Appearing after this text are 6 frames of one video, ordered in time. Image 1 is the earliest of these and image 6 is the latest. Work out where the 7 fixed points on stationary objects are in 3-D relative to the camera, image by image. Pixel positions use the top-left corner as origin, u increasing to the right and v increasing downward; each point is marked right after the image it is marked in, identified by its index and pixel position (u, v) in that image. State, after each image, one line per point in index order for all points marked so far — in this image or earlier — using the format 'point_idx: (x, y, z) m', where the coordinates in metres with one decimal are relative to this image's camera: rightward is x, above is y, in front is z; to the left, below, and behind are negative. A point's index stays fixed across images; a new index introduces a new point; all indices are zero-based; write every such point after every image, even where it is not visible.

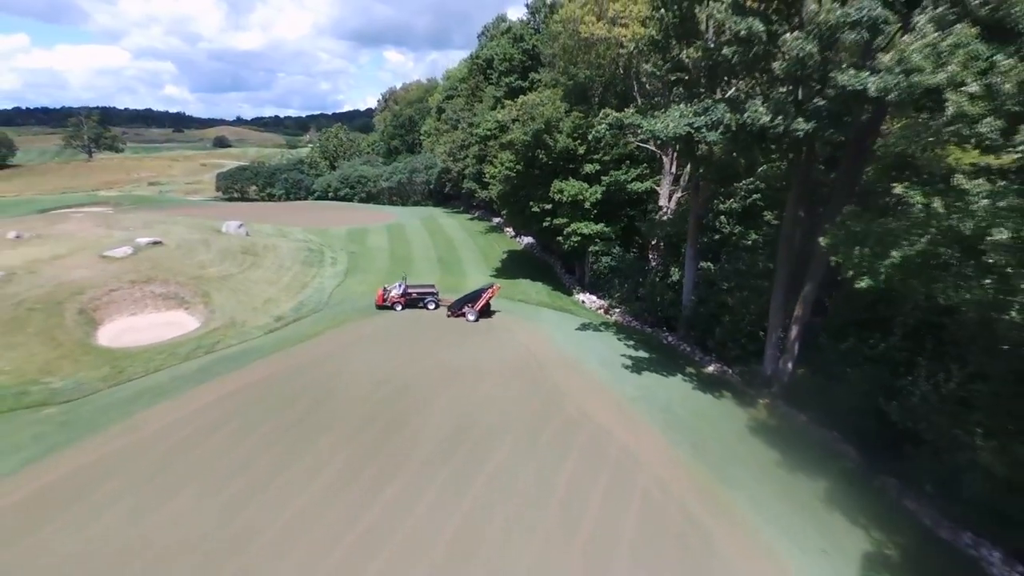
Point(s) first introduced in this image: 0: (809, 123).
0: (+6.2, +3.5, +14.0) m
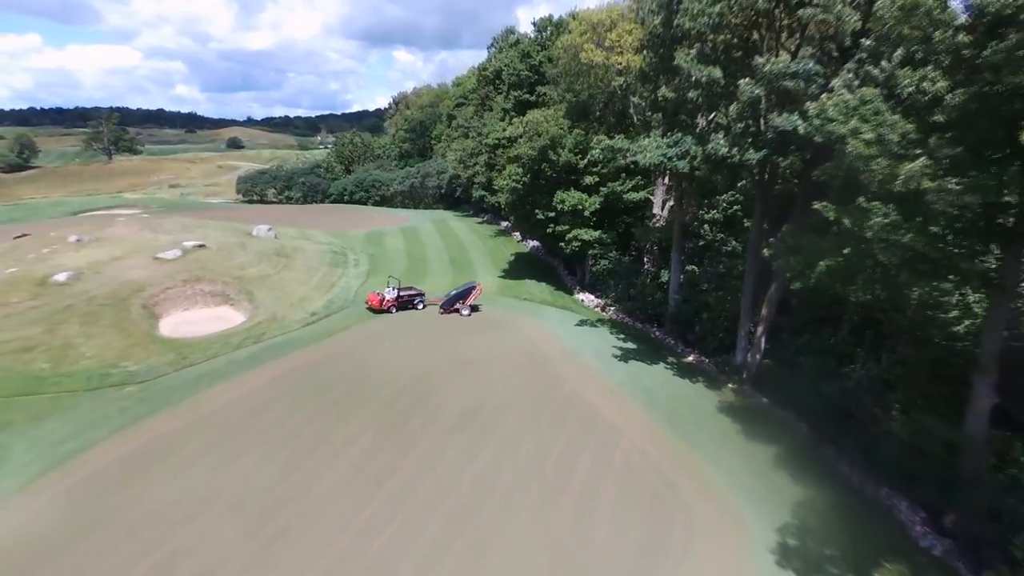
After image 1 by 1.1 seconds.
0: (+6.4, +3.4, +17.1) m
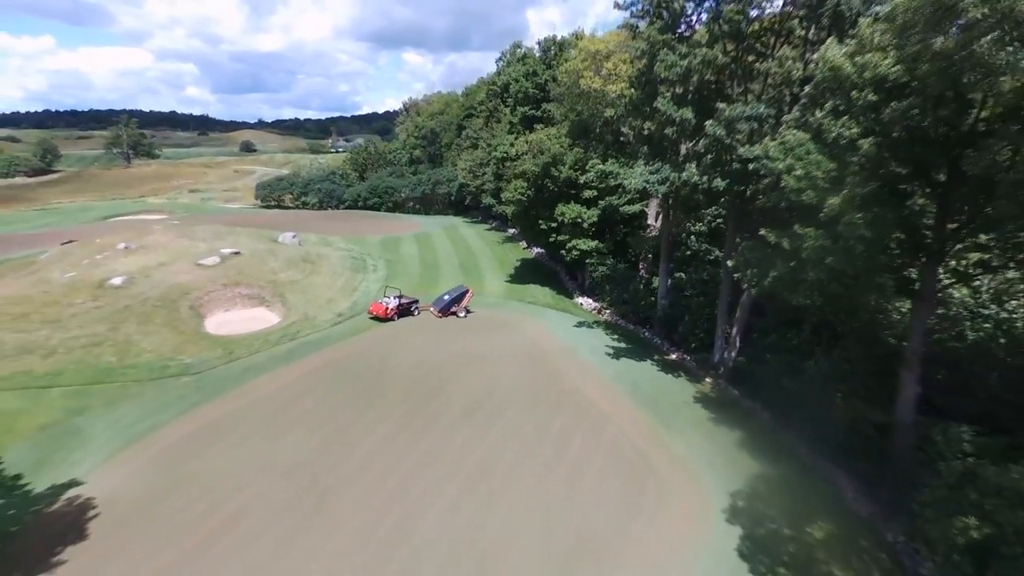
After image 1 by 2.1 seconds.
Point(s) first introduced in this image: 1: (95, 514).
0: (+6.5, +3.2, +20.2) m
1: (-10.8, -5.9, +17.0) m
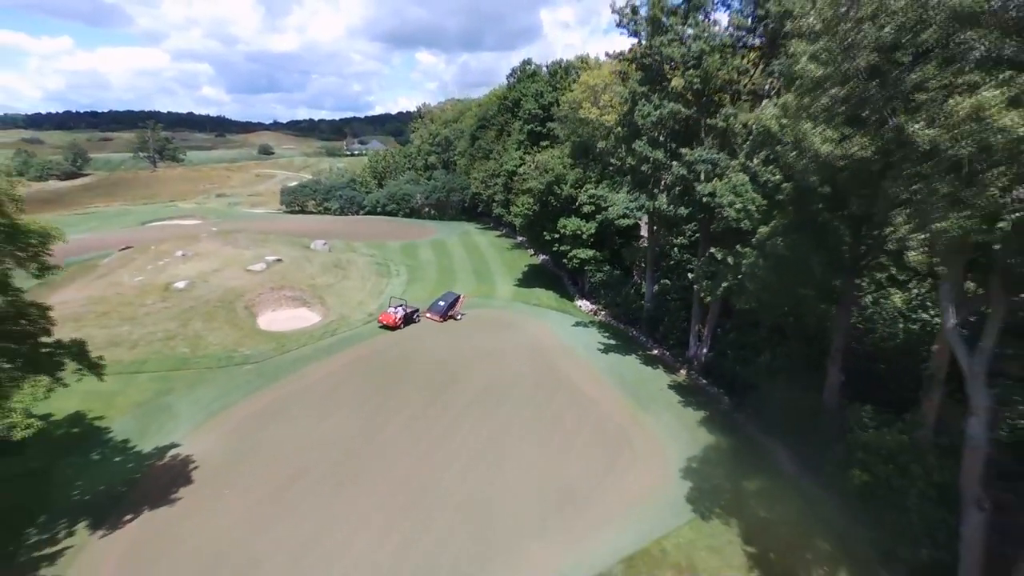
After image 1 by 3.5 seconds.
0: (+6.7, +2.9, +24.9) m
1: (-10.7, -6.1, +22.1) m
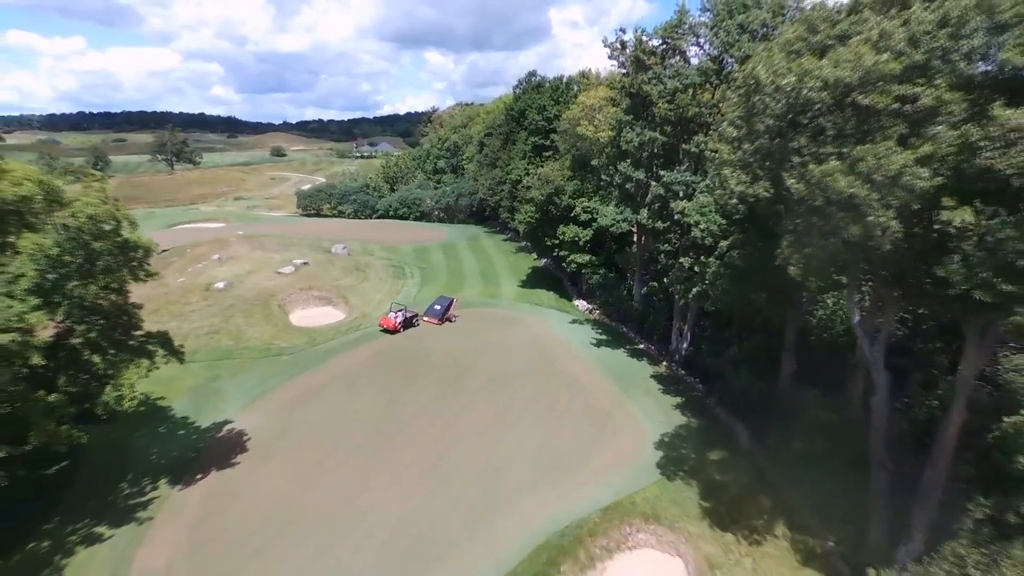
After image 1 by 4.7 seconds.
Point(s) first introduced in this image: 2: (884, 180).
0: (+6.8, +2.8, +29.0) m
1: (-10.7, -6.1, +26.3) m
2: (+7.6, +2.2, +13.2) m
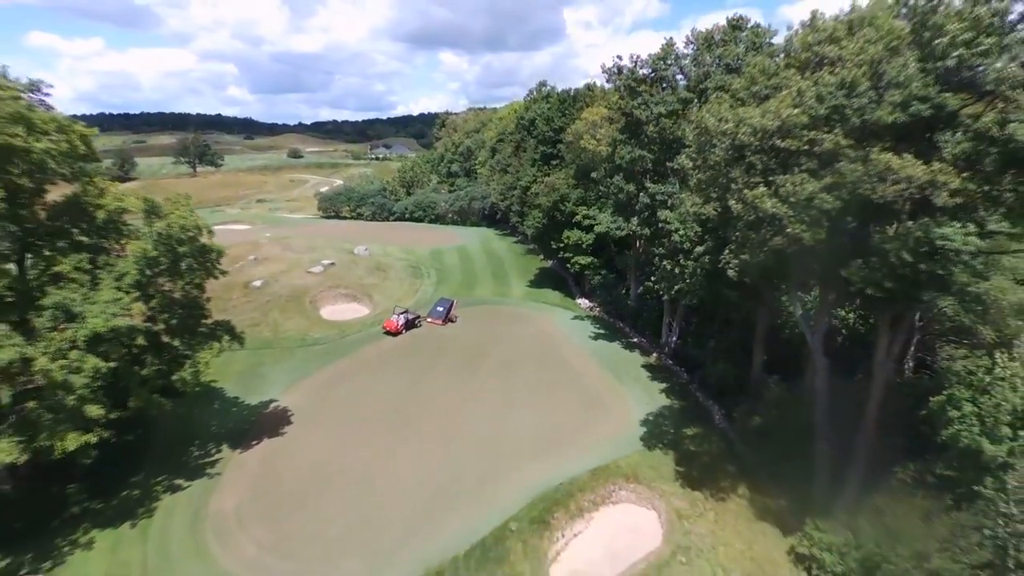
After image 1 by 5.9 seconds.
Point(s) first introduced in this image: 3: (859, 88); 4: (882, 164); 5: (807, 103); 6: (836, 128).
0: (+7.1, +2.9, +33.0) m
1: (-10.5, -6.0, +30.7) m
2: (+7.6, +2.2, +17.3) m
3: (+8.8, +5.0, +16.4) m
4: (+8.8, +2.9, +15.5) m
5: (+7.9, +5.0, +17.5) m
6: (+8.5, +4.2, +16.9) m
